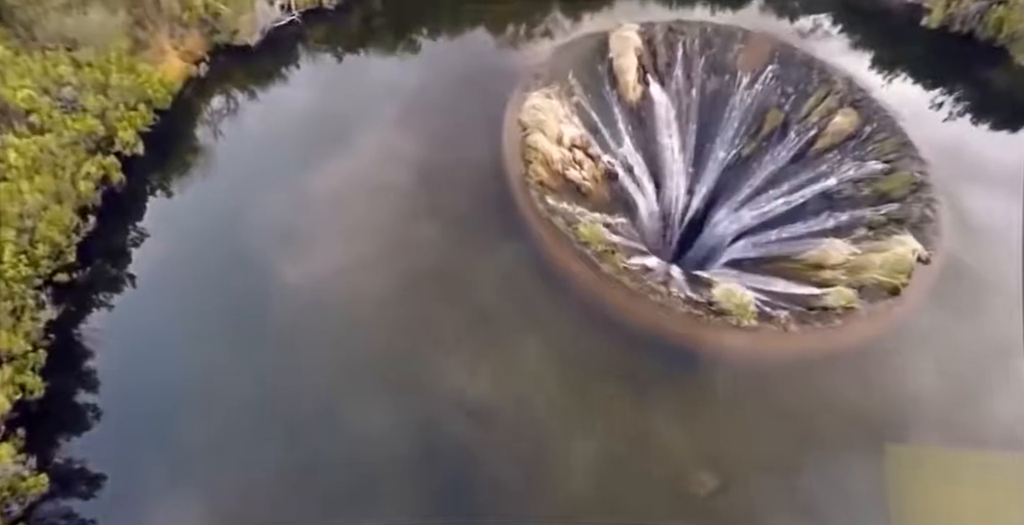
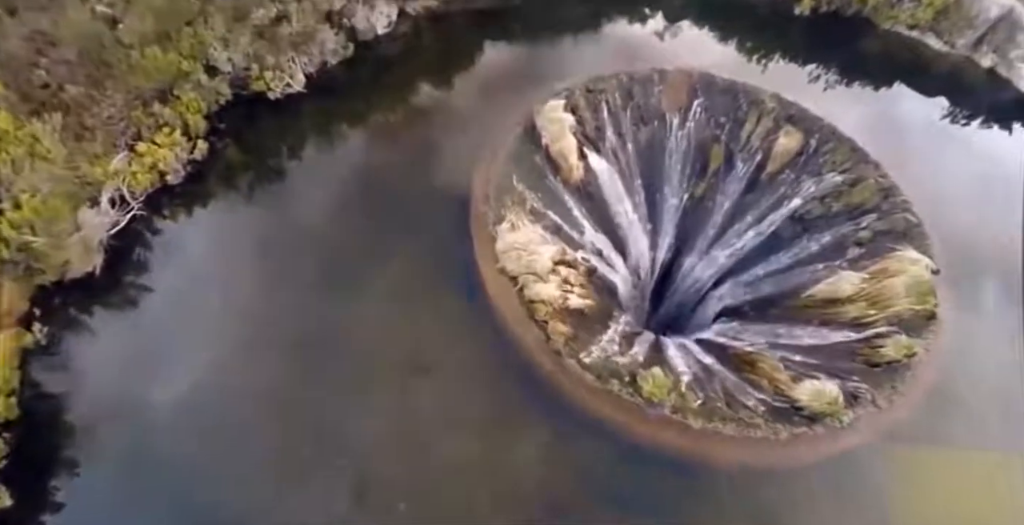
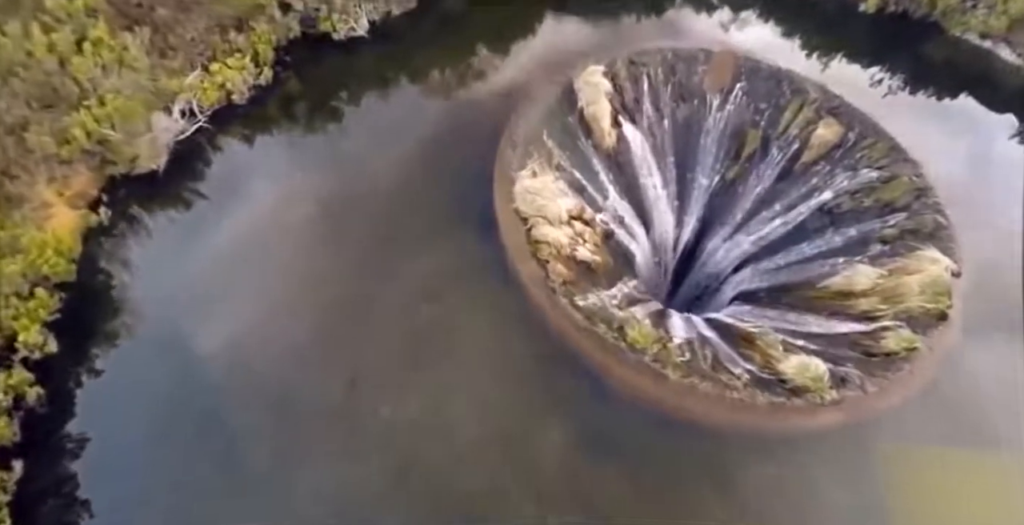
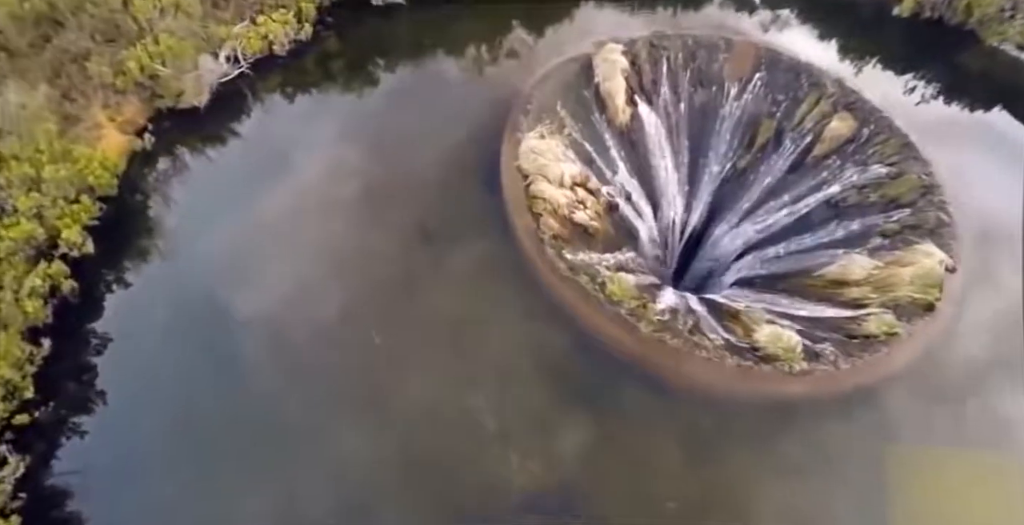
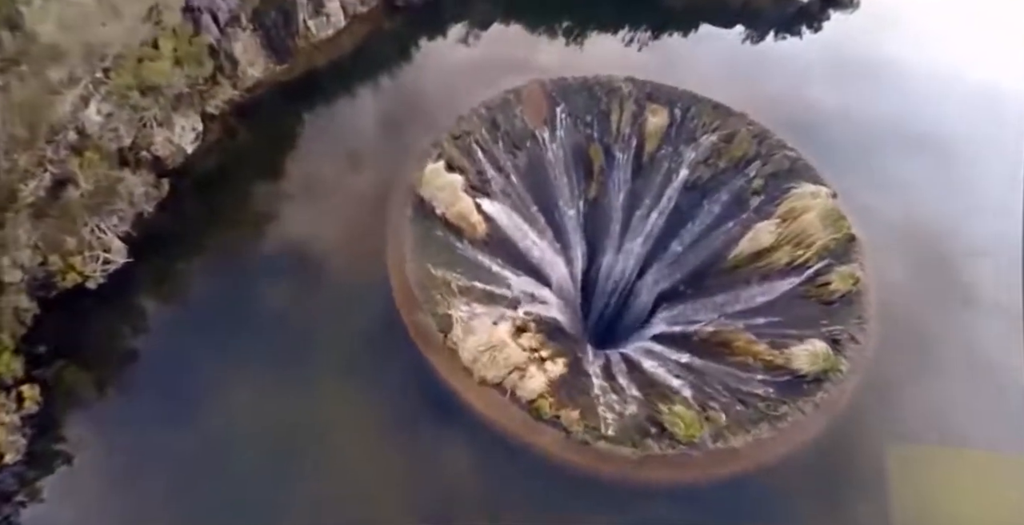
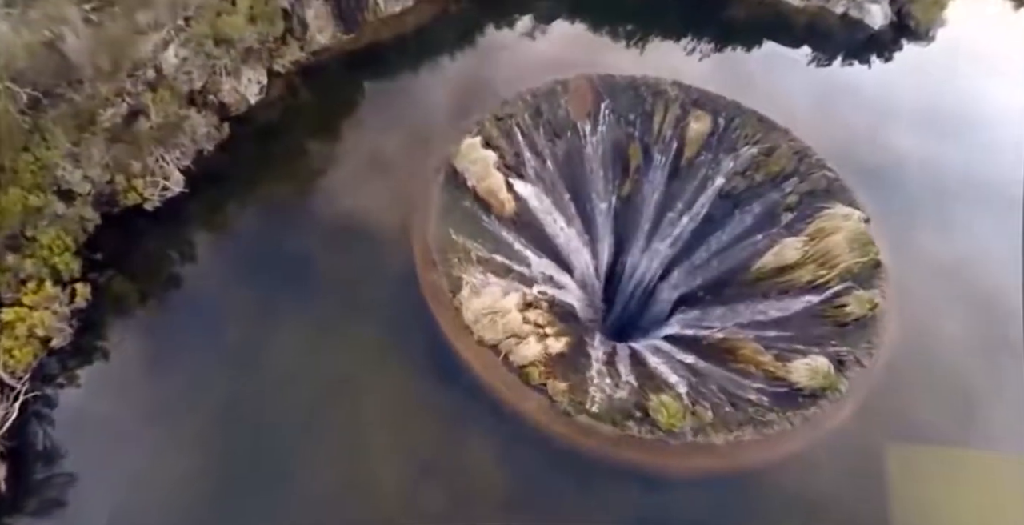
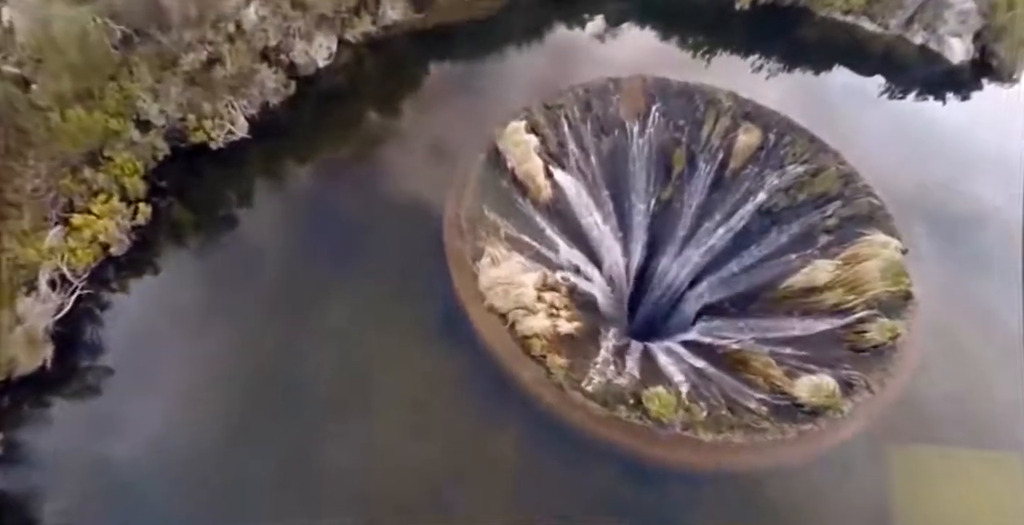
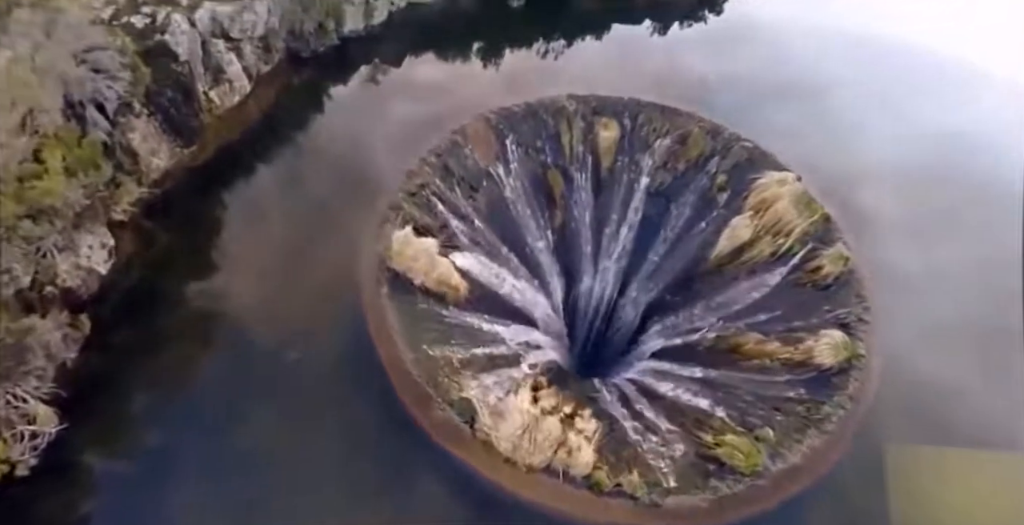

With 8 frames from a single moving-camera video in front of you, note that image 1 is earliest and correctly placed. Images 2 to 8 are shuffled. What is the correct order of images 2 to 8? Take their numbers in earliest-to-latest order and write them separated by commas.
4, 3, 2, 7, 6, 5, 8
